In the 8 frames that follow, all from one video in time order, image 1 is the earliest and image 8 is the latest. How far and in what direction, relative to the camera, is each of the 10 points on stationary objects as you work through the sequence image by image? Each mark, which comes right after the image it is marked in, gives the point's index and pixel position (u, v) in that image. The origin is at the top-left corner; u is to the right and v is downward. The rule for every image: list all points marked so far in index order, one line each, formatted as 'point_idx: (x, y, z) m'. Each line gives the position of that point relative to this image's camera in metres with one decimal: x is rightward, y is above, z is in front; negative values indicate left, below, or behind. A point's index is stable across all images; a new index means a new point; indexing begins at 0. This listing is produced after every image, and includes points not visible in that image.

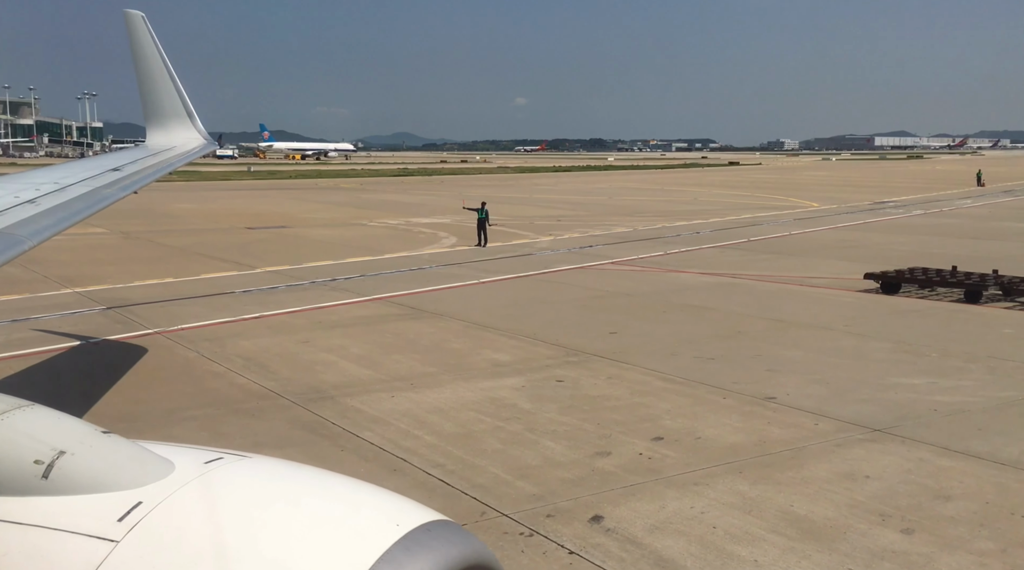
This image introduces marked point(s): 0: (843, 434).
0: (+3.3, -1.5, +9.8) m
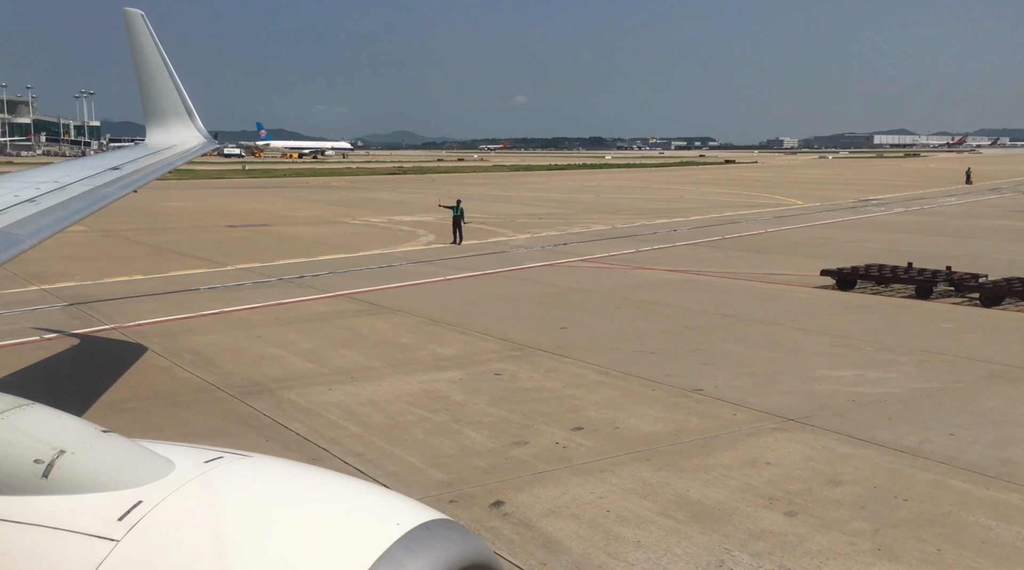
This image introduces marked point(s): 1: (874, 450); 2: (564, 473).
0: (+2.5, -1.4, +10.2) m
1: (+3.3, -1.5, +9.0) m
2: (+0.4, -1.6, +8.5) m
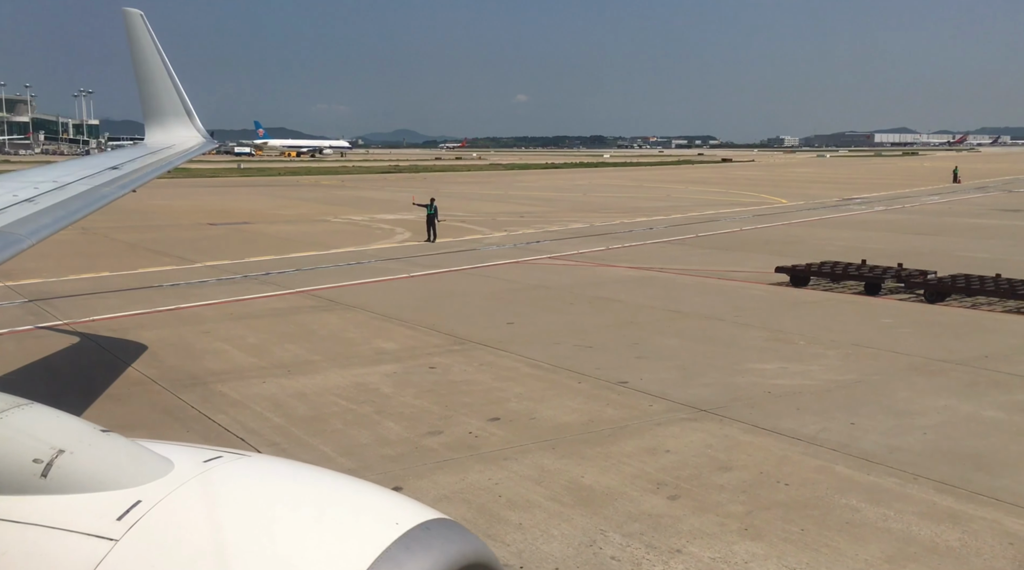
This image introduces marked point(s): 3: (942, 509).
0: (+1.6, -1.4, +10.5) m
1: (+2.5, -1.5, +9.4) m
2: (-0.4, -1.6, +8.7) m
3: (+3.1, -1.6, +7.1) m
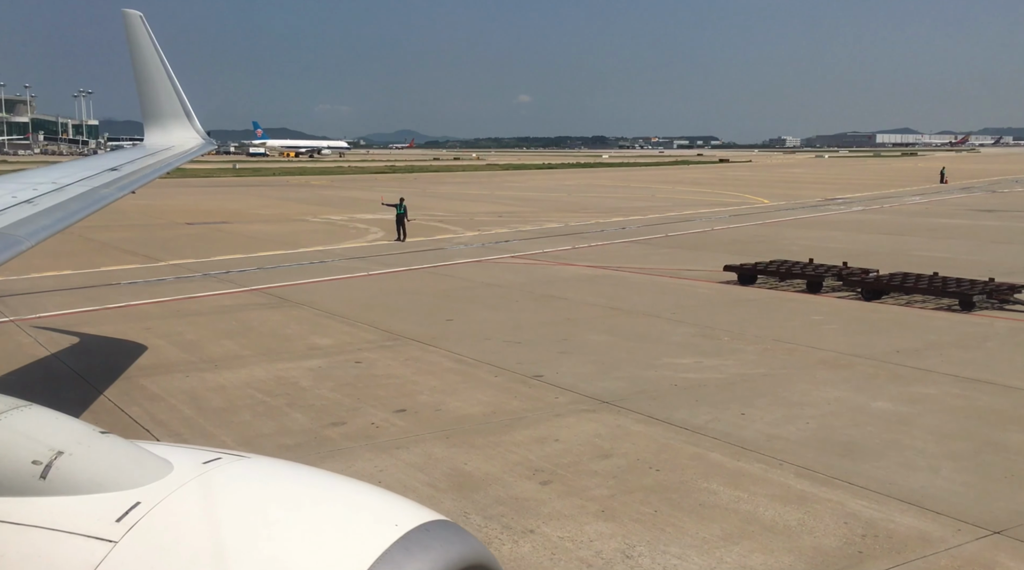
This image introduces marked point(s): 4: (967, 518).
0: (+0.6, -1.3, +10.8) m
1: (+1.5, -1.4, +9.7) m
2: (-1.4, -1.5, +9.0) m
3: (+2.2, -1.6, +7.5) m
4: (+3.2, -1.6, +6.9) m
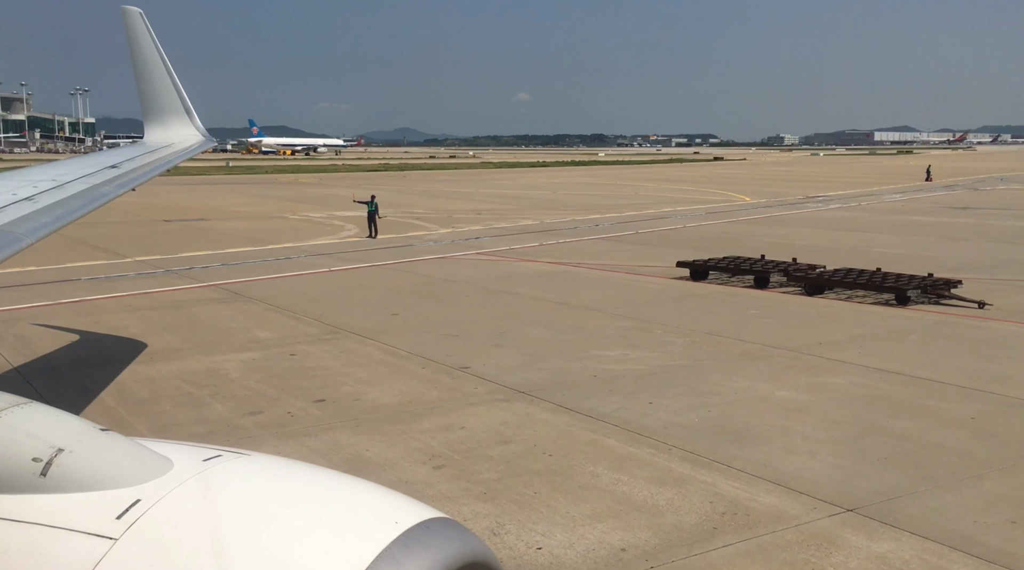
0: (-0.3, -1.2, +11.1) m
1: (+0.6, -1.3, +10.0) m
2: (-2.3, -1.4, +9.3) m
3: (+1.3, -1.5, +7.8) m
4: (+2.3, -1.6, +7.2) m
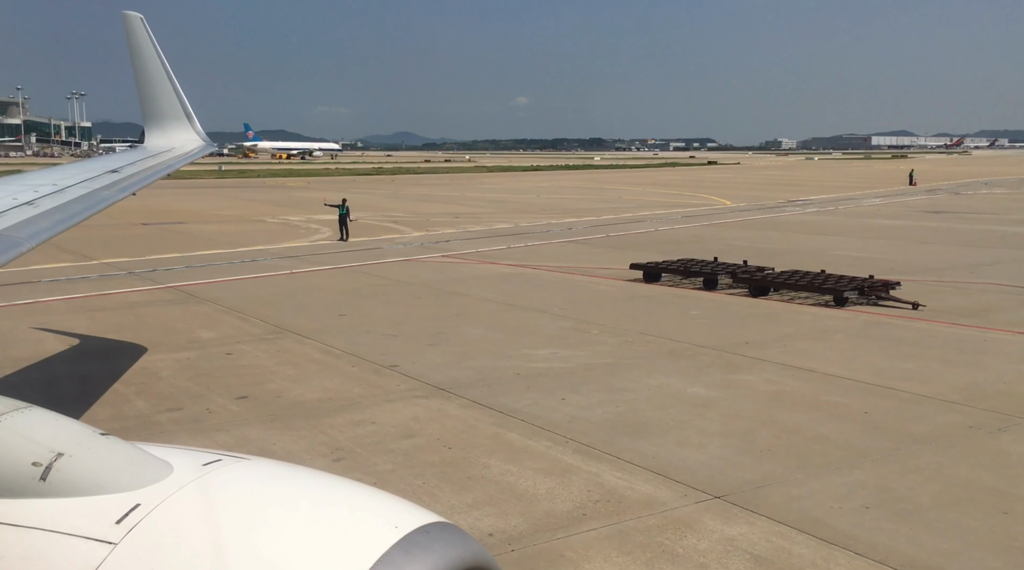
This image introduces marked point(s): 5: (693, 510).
0: (-1.2, -1.2, +11.4) m
1: (-0.4, -1.3, +10.3) m
2: (-3.2, -1.4, +9.6) m
3: (+0.4, -1.5, +8.1) m
4: (+1.4, -1.5, +7.5) m
5: (+1.3, -1.6, +7.0) m
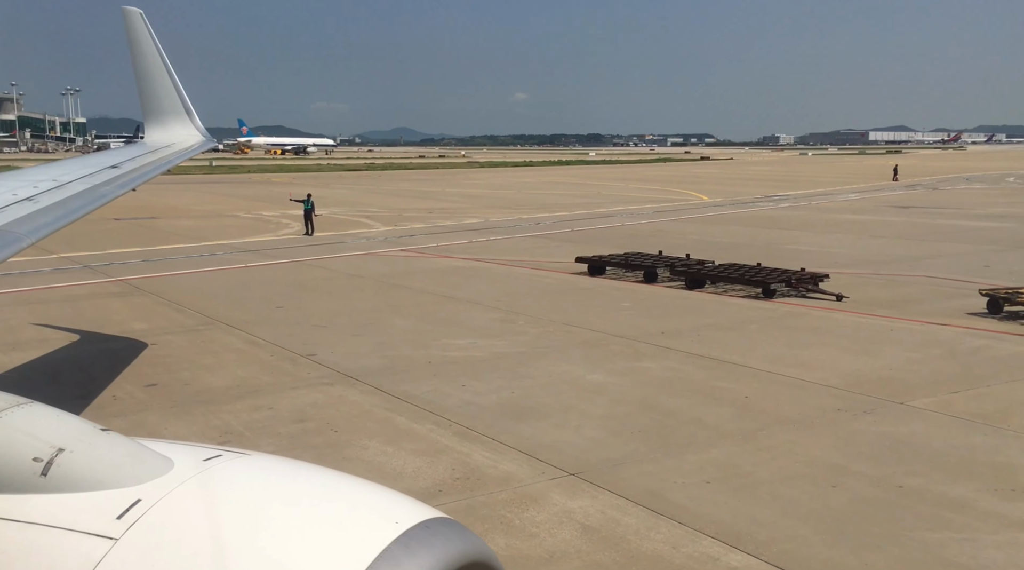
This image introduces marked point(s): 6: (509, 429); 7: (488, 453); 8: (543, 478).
0: (-2.4, -1.1, +11.7) m
1: (-1.5, -1.2, +10.7) m
2: (-4.3, -1.3, +9.8) m
3: (-0.6, -1.4, +8.5) m
4: (+0.4, -1.4, +7.9) m
5: (+0.2, -1.5, +7.3) m
6: (0.0, -1.3, +9.2) m
7: (-0.2, -1.4, +8.3) m
8: (+0.2, -1.5, +7.5) m
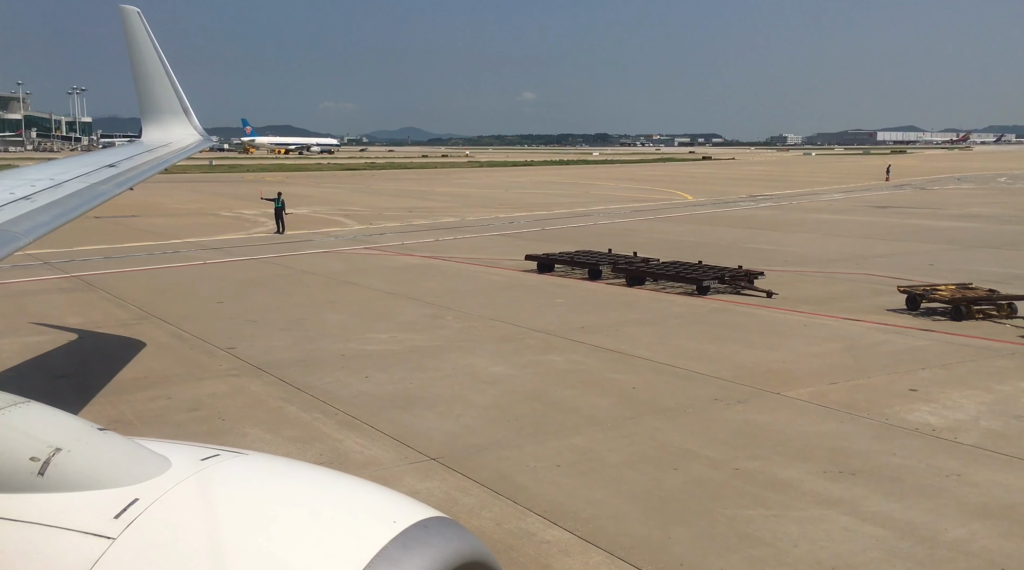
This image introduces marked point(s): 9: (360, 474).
0: (-3.5, -1.1, +12.0) m
1: (-2.6, -1.1, +11.0) m
2: (-5.4, -1.2, +10.1) m
3: (-1.8, -1.3, +8.8) m
4: (-0.7, -1.4, +8.2) m
5: (-0.9, -1.4, +7.6) m
6: (-1.1, -1.3, +9.5) m
7: (-1.3, -1.3, +8.6) m
8: (-0.9, -1.4, +7.9) m
9: (-1.2, -1.4, +7.5) m
